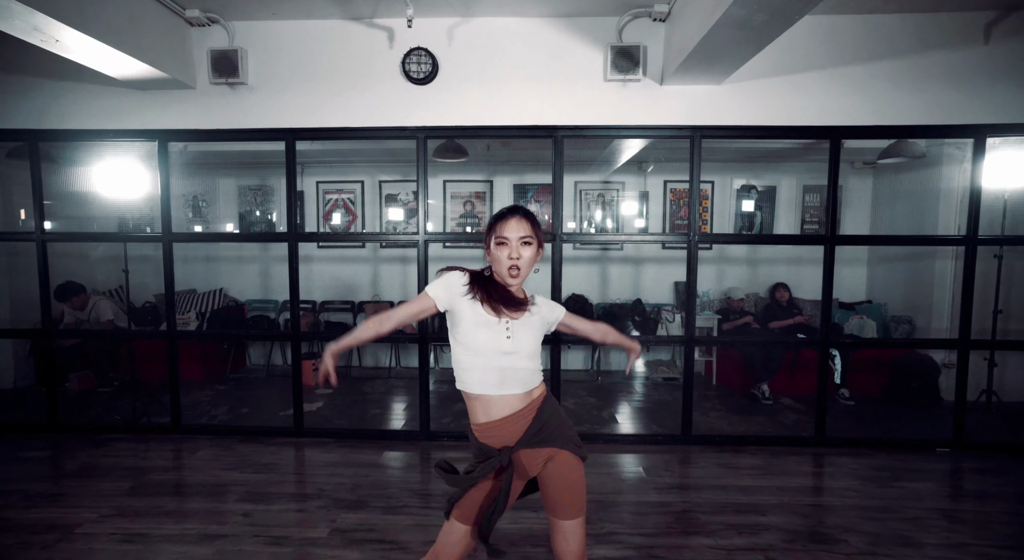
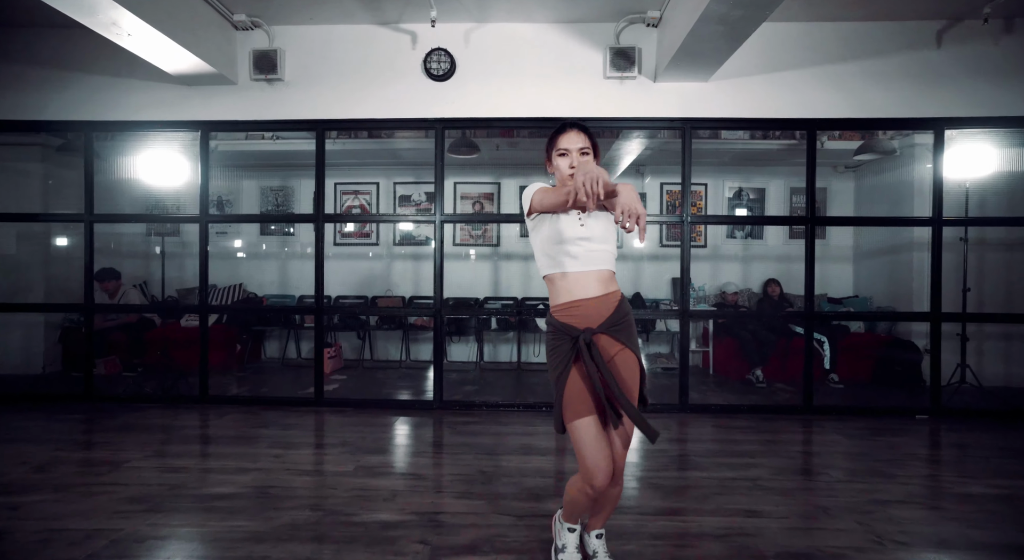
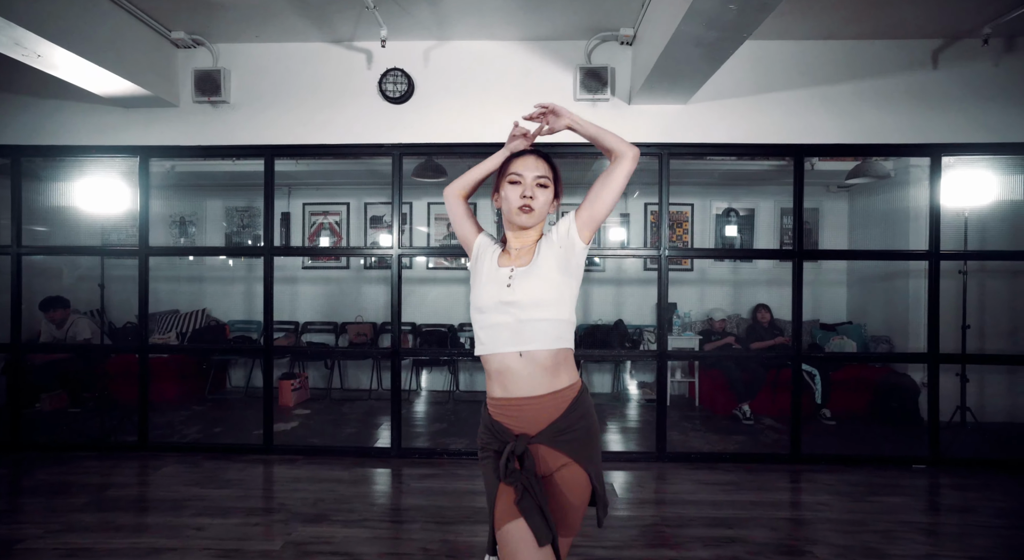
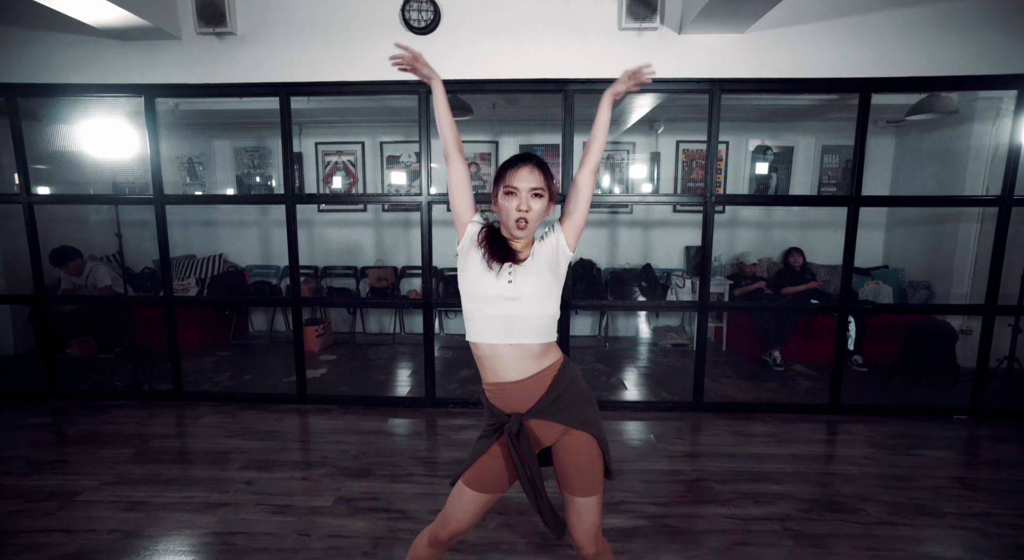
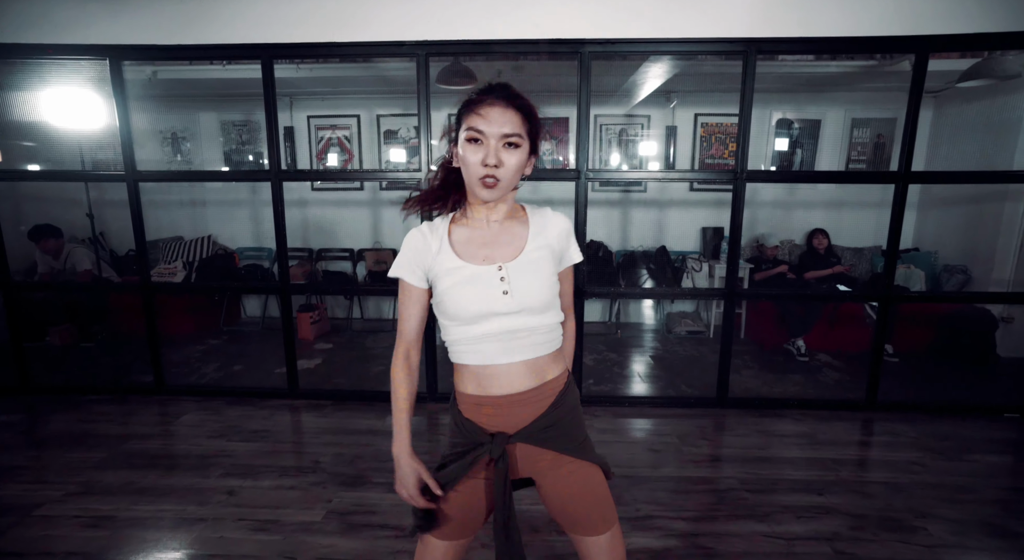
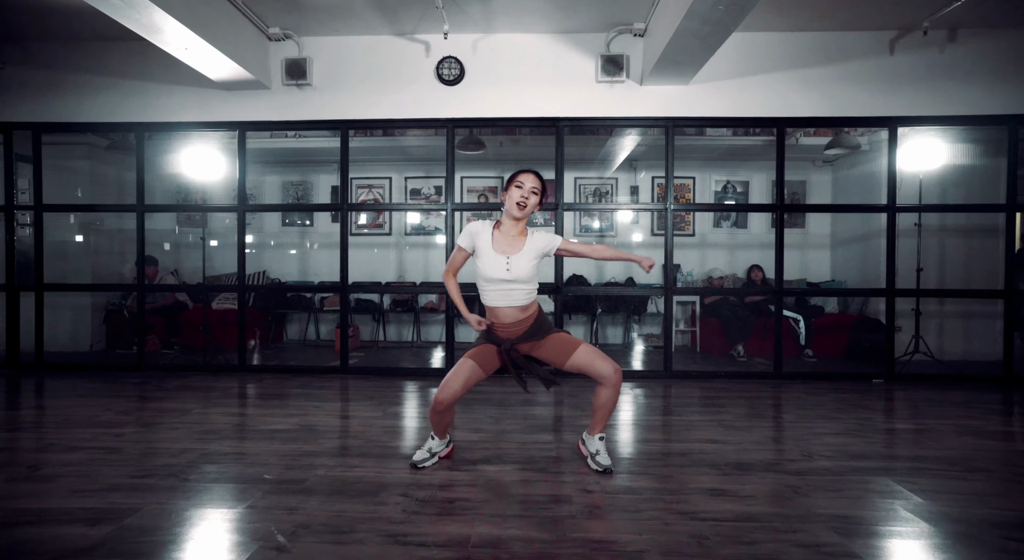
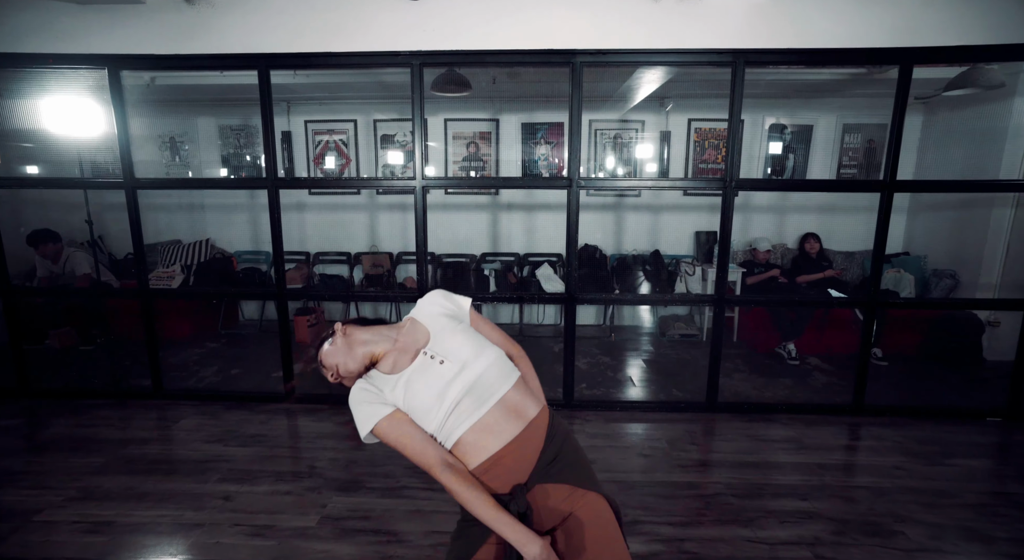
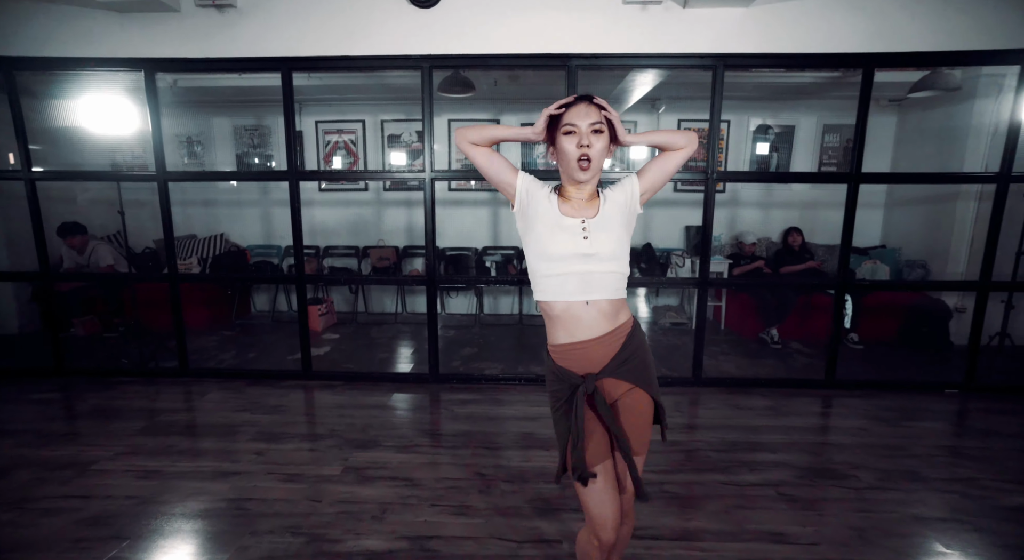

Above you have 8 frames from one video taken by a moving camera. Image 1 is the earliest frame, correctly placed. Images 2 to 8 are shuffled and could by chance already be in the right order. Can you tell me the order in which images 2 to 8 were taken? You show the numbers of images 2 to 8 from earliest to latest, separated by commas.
4, 7, 5, 8, 6, 2, 3
